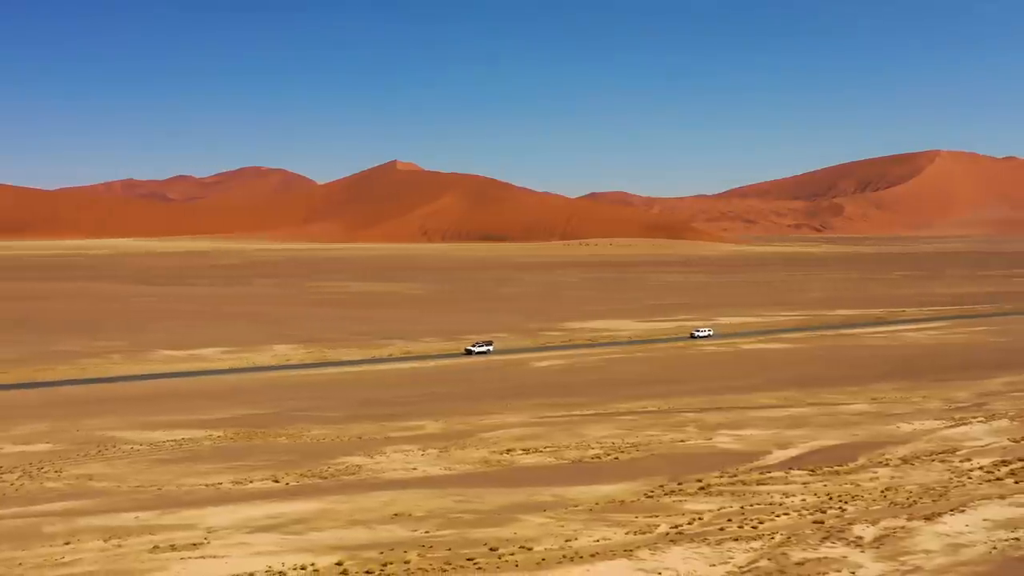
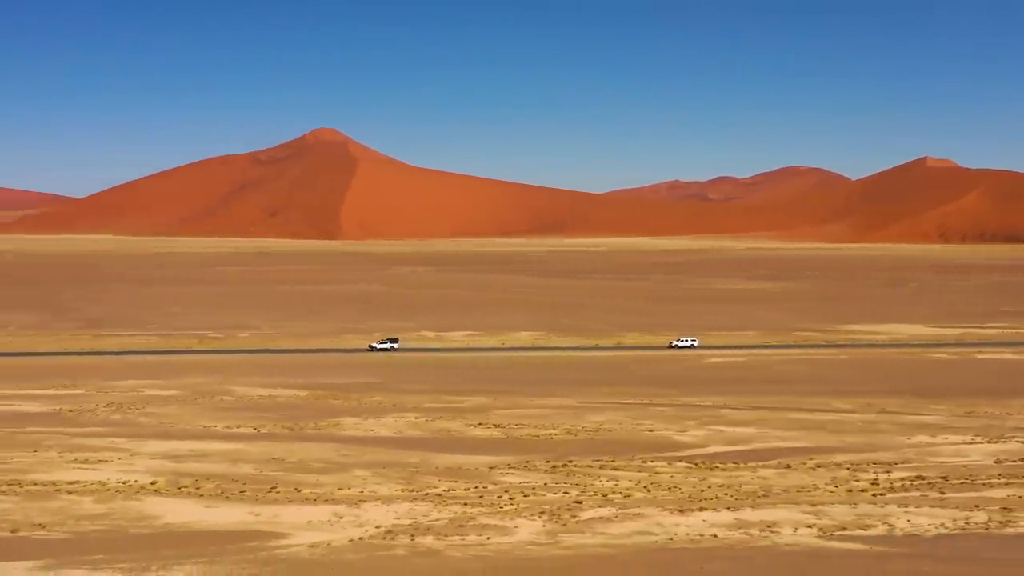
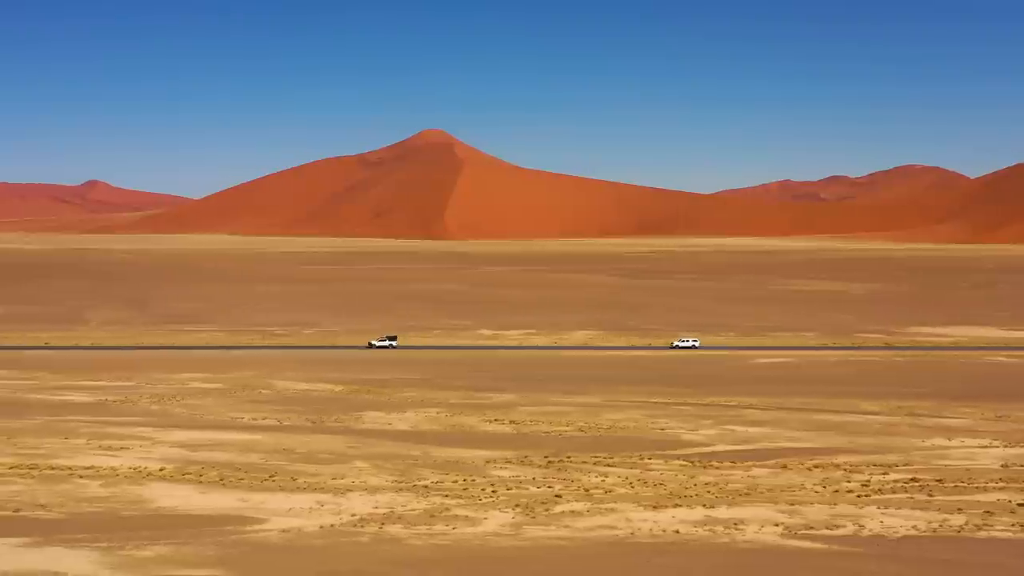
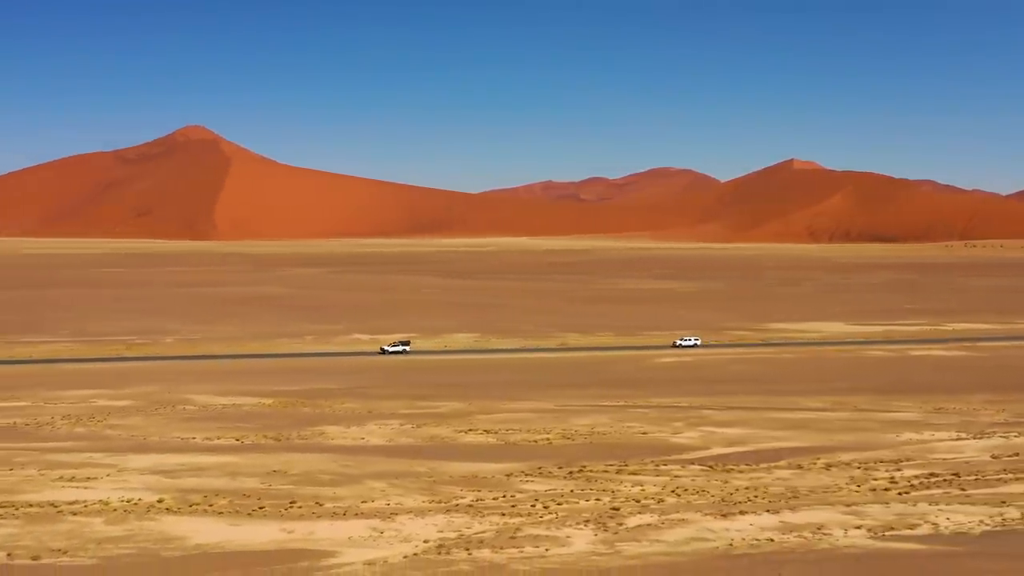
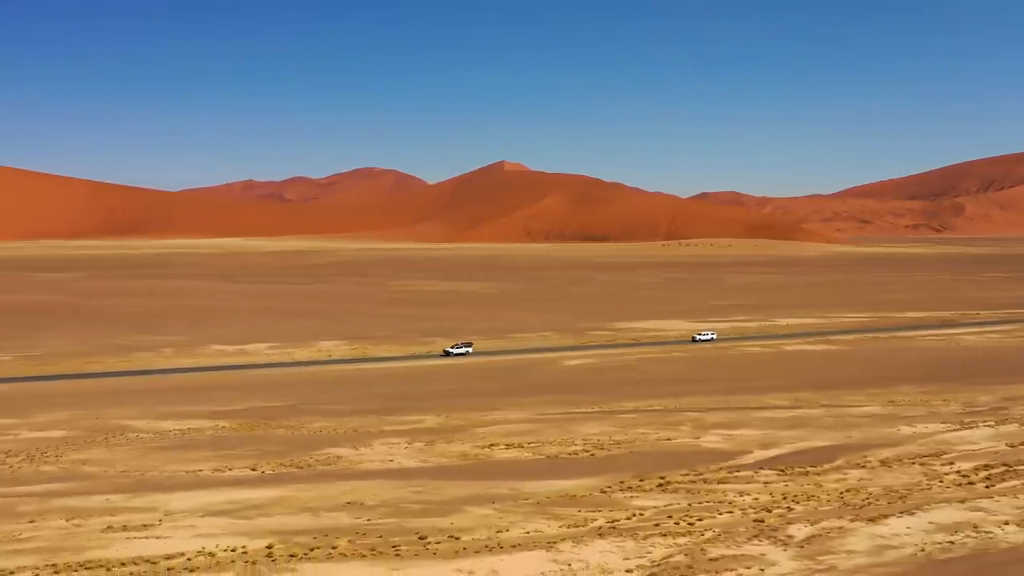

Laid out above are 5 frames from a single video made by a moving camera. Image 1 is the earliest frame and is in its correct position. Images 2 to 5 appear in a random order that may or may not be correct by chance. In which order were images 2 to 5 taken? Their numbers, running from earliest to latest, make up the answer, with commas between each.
5, 4, 2, 3
